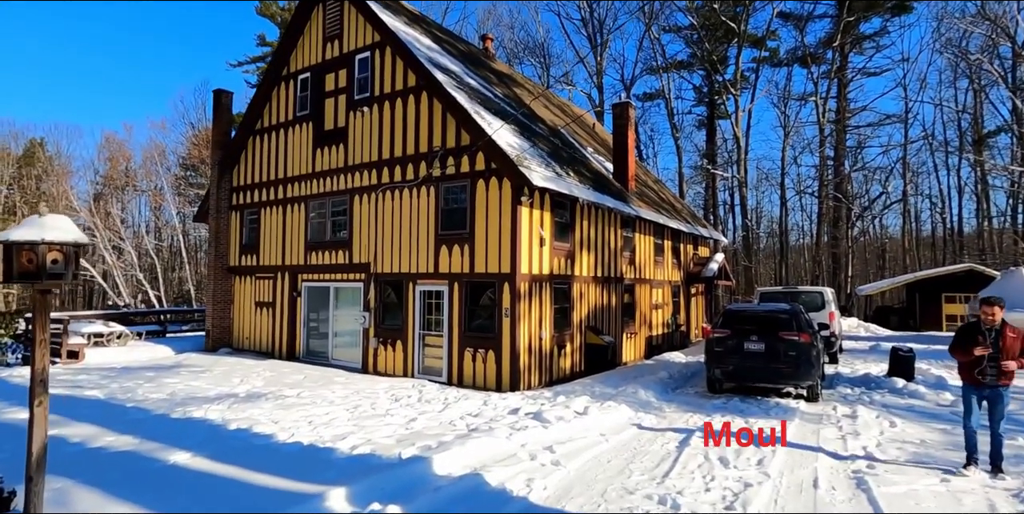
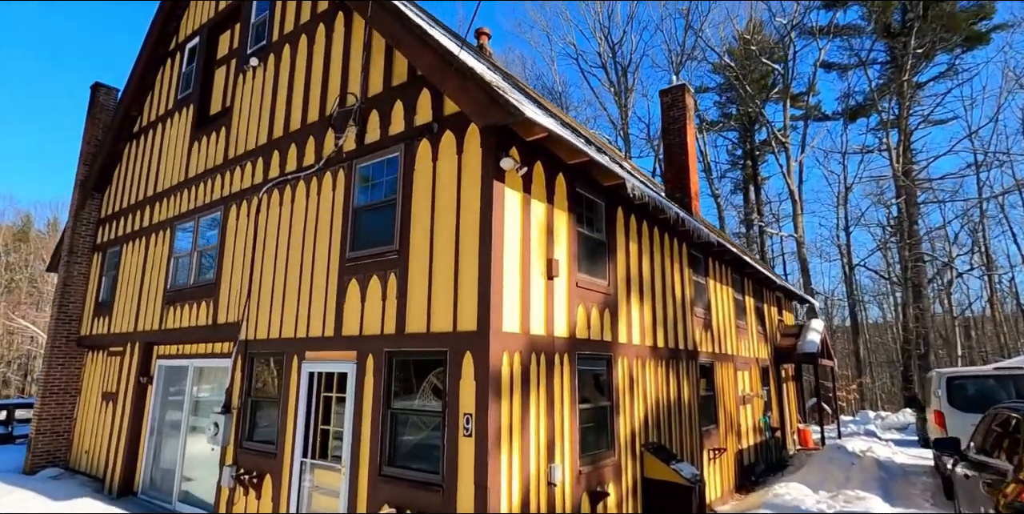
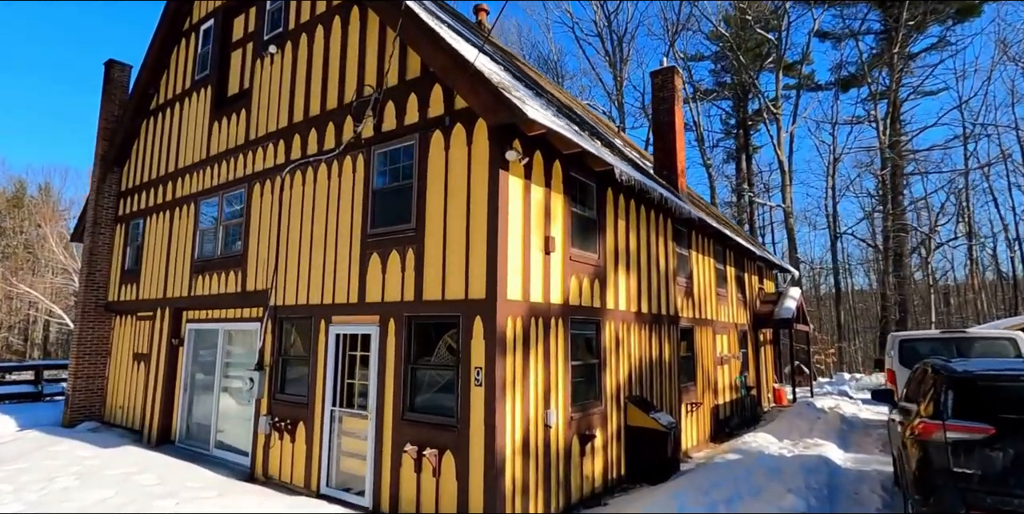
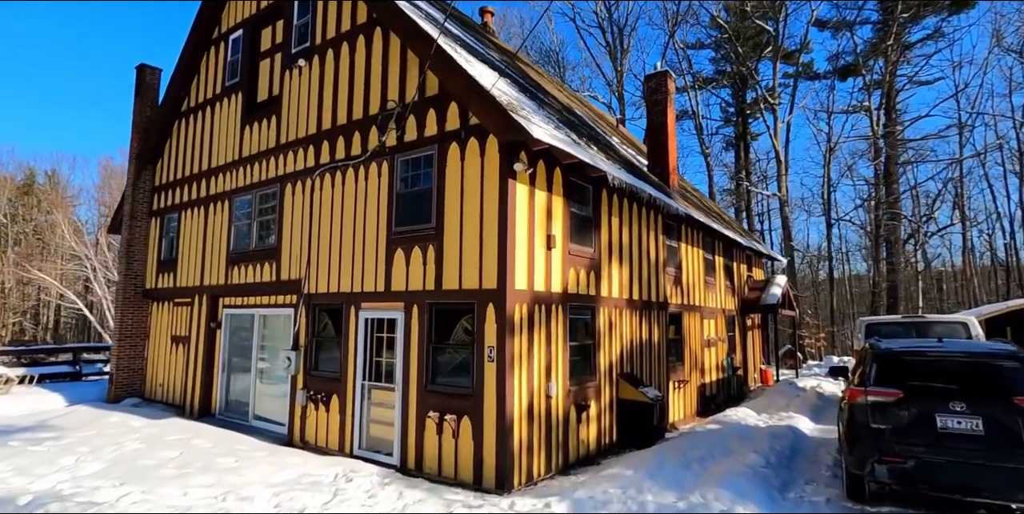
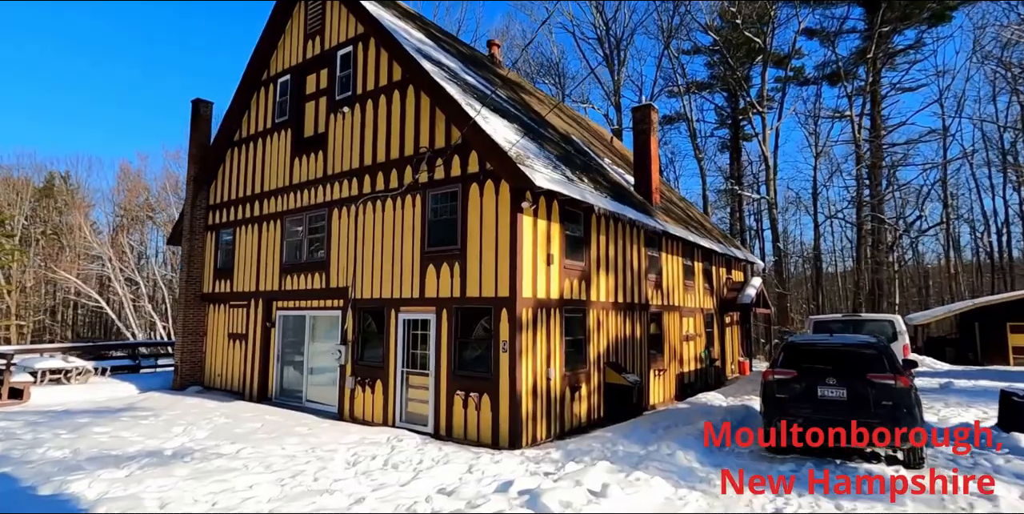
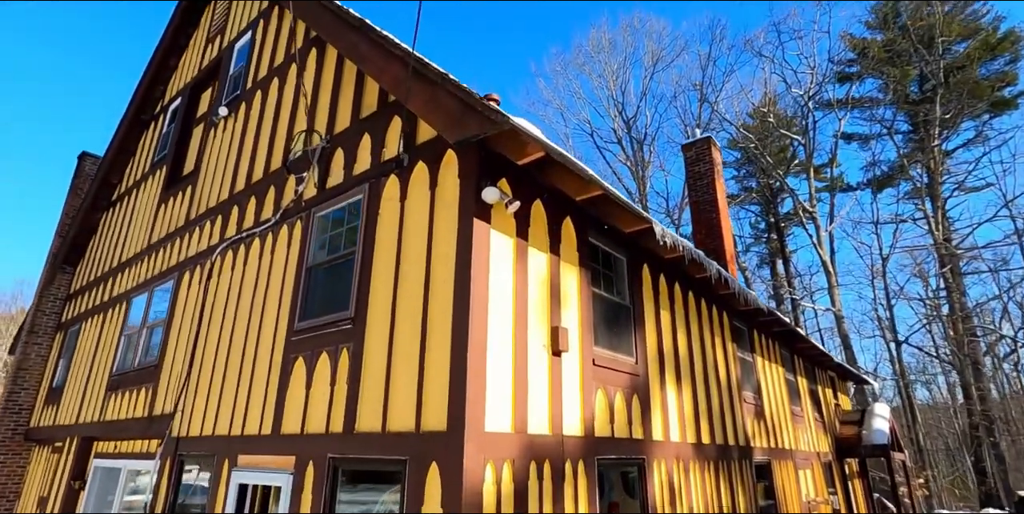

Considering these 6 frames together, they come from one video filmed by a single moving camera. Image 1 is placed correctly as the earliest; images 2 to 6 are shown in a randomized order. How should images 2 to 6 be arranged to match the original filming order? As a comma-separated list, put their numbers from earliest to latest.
5, 4, 3, 2, 6
